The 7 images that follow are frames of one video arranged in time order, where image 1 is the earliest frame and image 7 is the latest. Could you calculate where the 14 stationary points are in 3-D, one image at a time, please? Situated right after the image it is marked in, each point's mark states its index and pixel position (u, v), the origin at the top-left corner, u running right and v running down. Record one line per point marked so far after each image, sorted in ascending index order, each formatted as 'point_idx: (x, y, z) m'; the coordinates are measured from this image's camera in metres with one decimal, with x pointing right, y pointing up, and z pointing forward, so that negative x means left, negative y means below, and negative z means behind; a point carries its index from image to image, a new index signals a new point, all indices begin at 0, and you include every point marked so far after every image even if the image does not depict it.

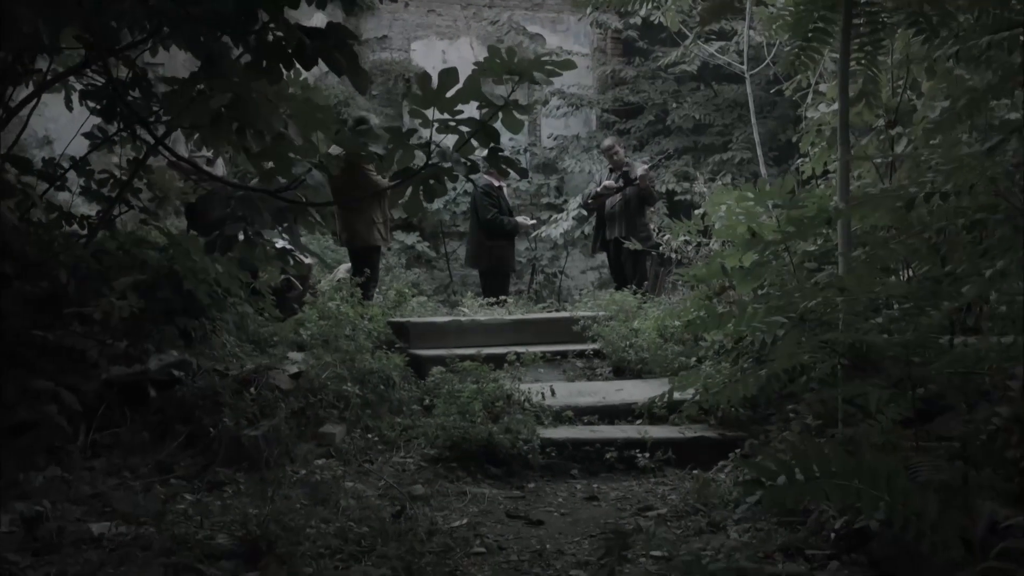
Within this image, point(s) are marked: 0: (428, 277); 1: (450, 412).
0: (-0.5, +0.1, +10.3) m
1: (-0.2, -0.3, +3.9) m
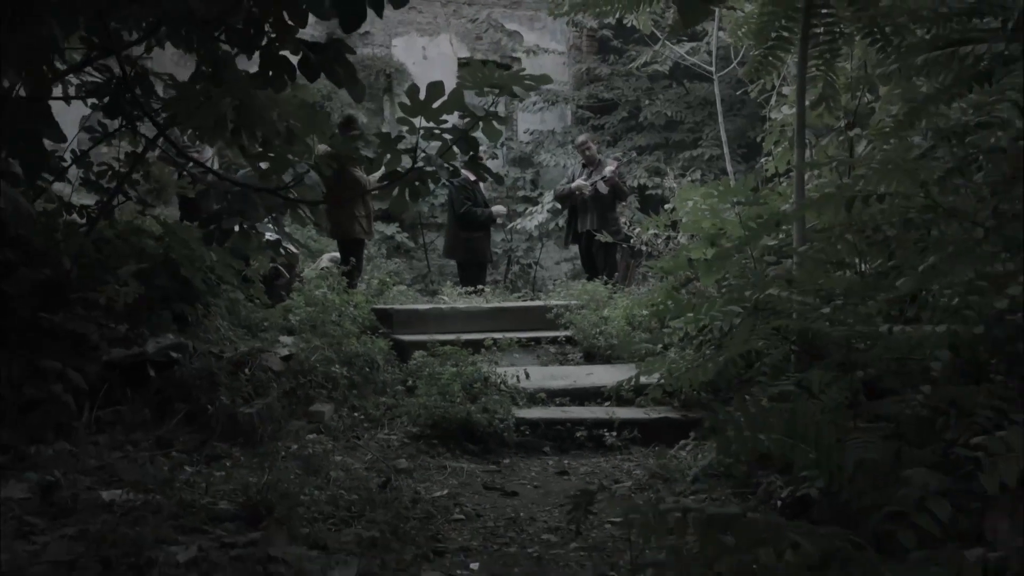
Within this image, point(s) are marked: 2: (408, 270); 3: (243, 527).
0: (-0.7, +0.2, +10.5) m
1: (-0.2, -0.3, +4.2) m
2: (-0.7, +0.1, +10.3) m
3: (-0.5, -0.4, +2.9) m
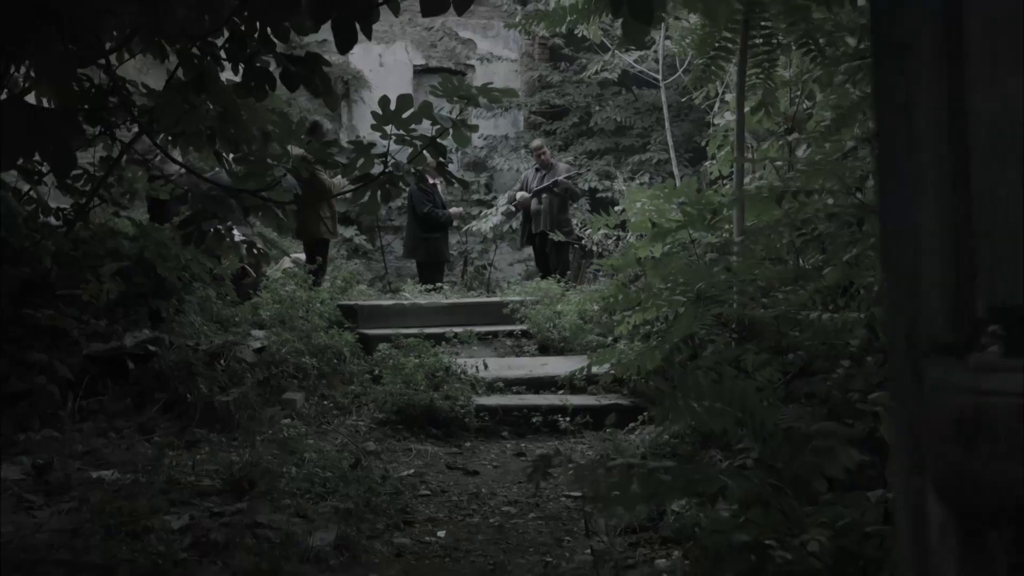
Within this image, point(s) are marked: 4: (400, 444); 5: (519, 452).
0: (-1.0, +0.2, +10.8) m
1: (-0.3, -0.3, +4.4) m
2: (-1.0, +0.1, +10.6) m
3: (-0.6, -0.4, +3.2) m
4: (-0.3, -0.4, +4.0) m
5: (0.0, -0.4, +4.0) m
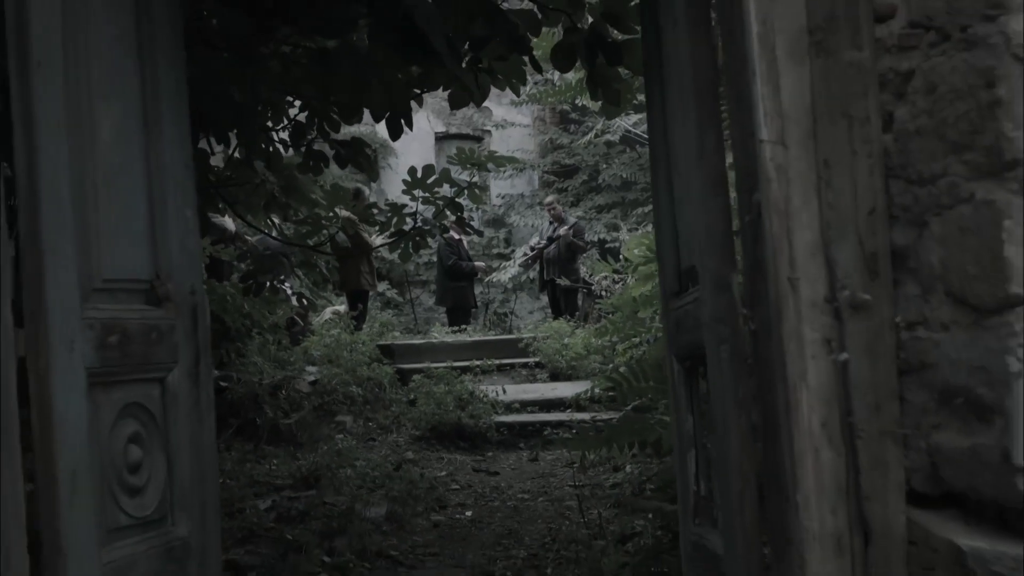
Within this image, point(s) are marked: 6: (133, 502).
0: (-0.9, -0.2, +11.6) m
1: (-0.3, -0.4, +5.3) m
2: (-0.8, -0.2, +11.4) m
3: (-0.6, -0.5, +4.0) m
4: (-0.2, -0.5, +4.9) m
5: (+0.1, -0.5, +4.8) m
6: (-0.4, -0.2, +1.4) m
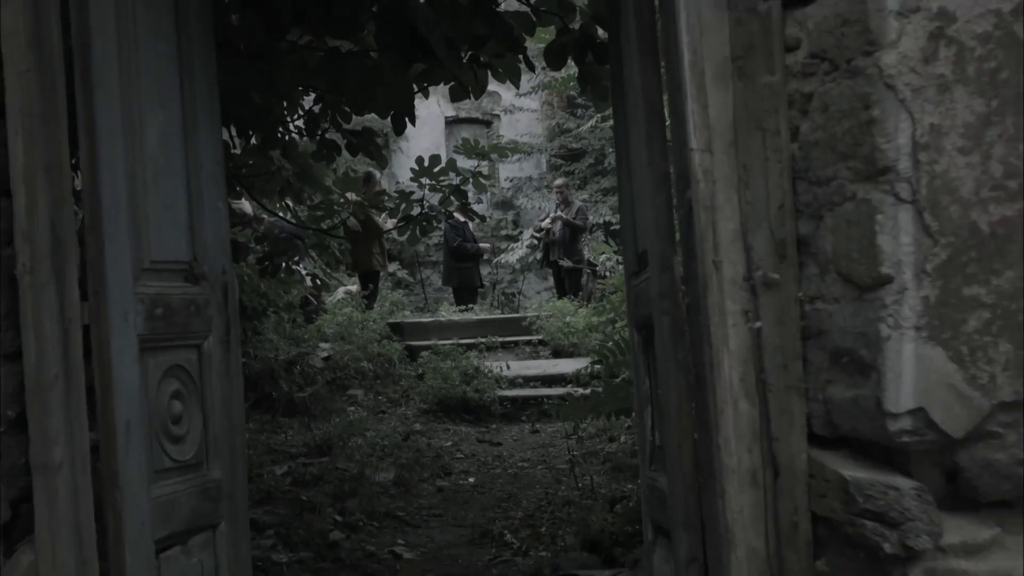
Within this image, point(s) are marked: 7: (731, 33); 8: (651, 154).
0: (-0.8, -0.1, +11.9) m
1: (-0.3, -0.3, +5.6) m
2: (-0.8, -0.1, +11.7) m
3: (-0.6, -0.5, +4.3) m
4: (-0.2, -0.5, +5.1) m
5: (+0.1, -0.5, +5.1) m
6: (-0.4, -0.2, +1.7) m
7: (+0.2, +0.2, +1.4) m
8: (+0.1, +0.1, +1.6) m
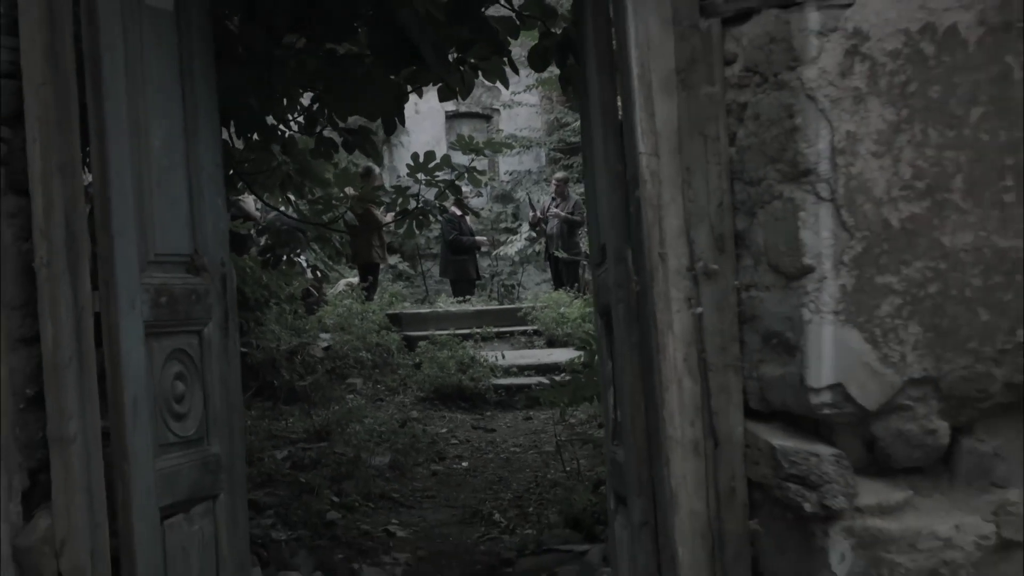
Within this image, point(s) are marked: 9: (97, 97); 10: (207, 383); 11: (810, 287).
0: (-0.8, 0.0, +12.1) m
1: (-0.3, -0.3, +5.7) m
2: (-0.8, 0.0, +11.9) m
3: (-0.6, -0.4, +4.4) m
4: (-0.3, -0.4, +5.3) m
5: (+0.1, -0.4, +5.3) m
6: (-0.4, -0.2, +1.9) m
7: (+0.2, +0.2, +1.6) m
8: (+0.1, +0.1, +1.7) m
9: (-0.5, +0.2, +1.7) m
10: (-0.4, -0.1, +2.0) m
11: (+0.3, 0.0, +1.4) m
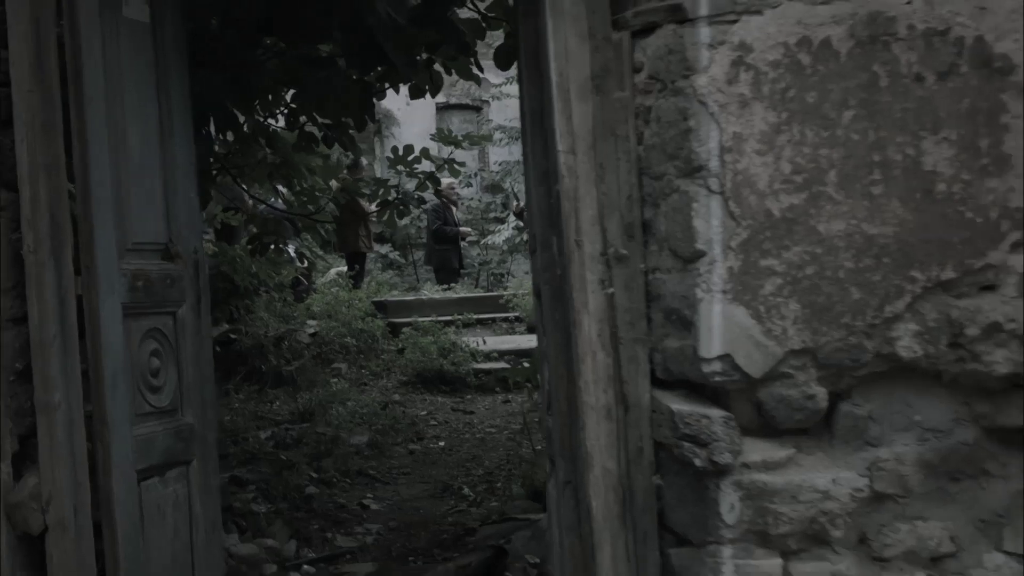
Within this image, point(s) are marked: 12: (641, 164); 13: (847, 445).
0: (-0.9, +0.1, +12.3) m
1: (-0.4, -0.3, +5.9) m
2: (-0.9, +0.1, +12.1) m
3: (-0.6, -0.4, +4.6) m
4: (-0.3, -0.4, +5.5) m
5: (0.0, -0.4, +5.5) m
6: (-0.5, -0.1, +2.1) m
7: (+0.1, +0.3, +1.8) m
8: (0.0, +0.2, +1.9) m
9: (-0.5, +0.2, +1.9) m
10: (-0.5, -0.1, +2.2) m
11: (+0.2, 0.0, +1.6) m
12: (+0.1, +0.1, +1.8) m
13: (+0.4, -0.2, +1.7) m
